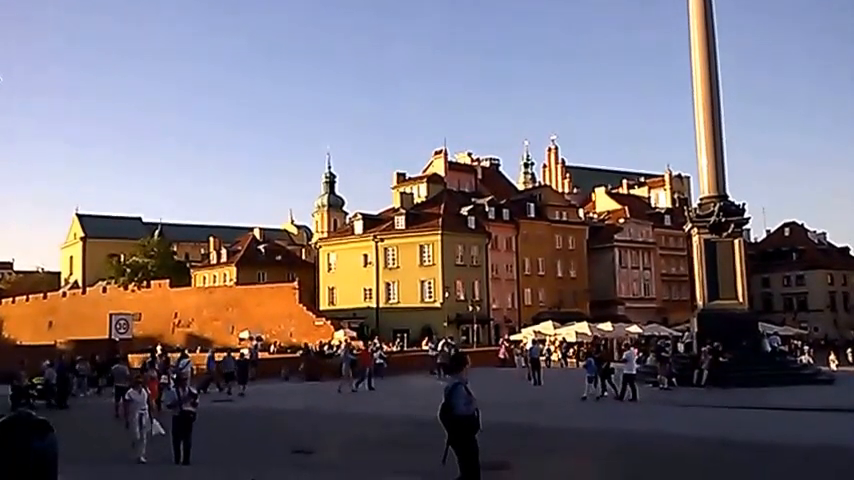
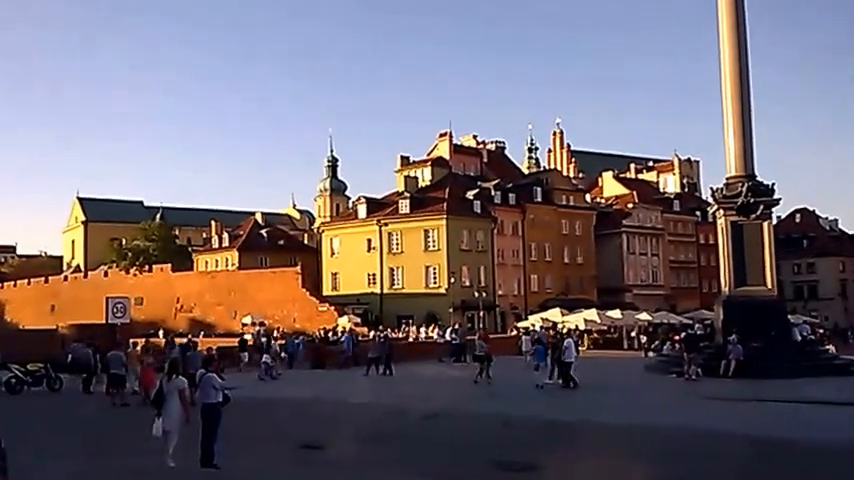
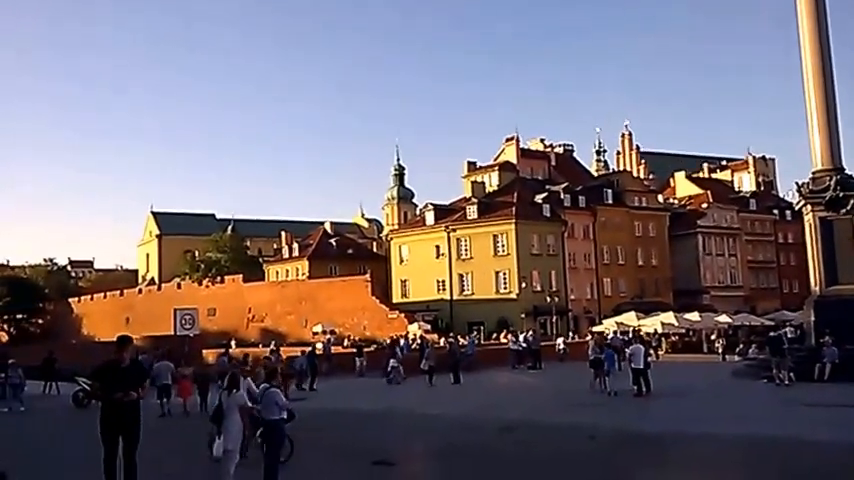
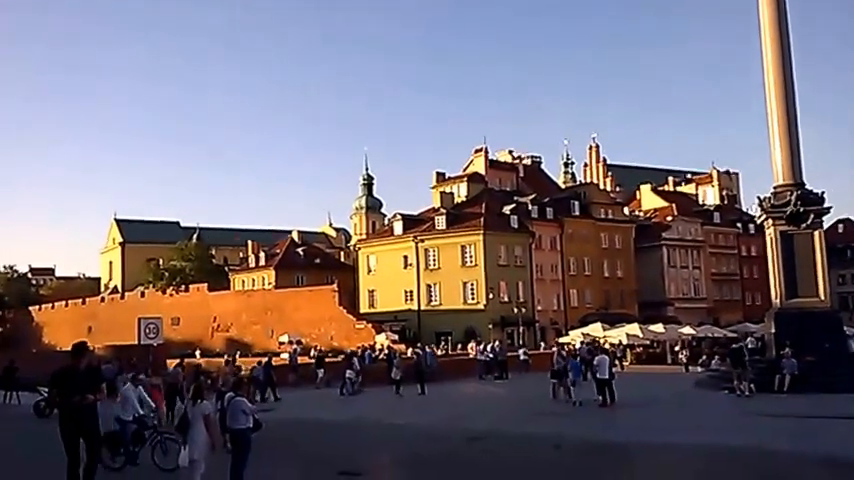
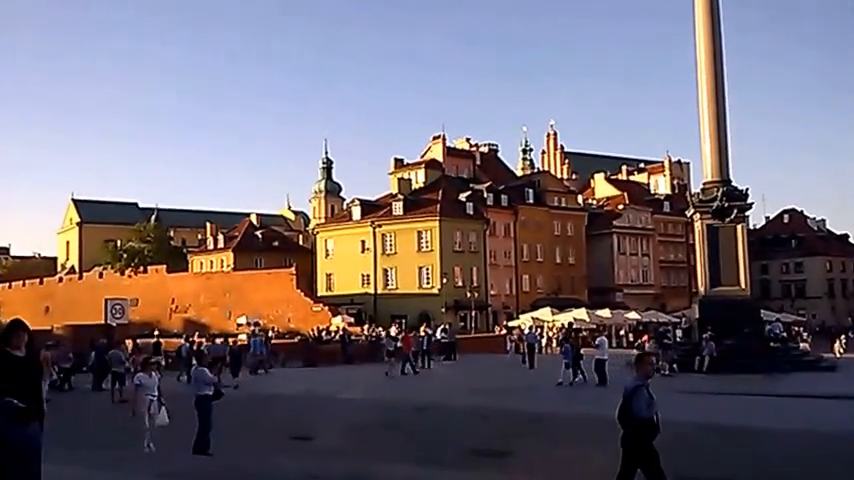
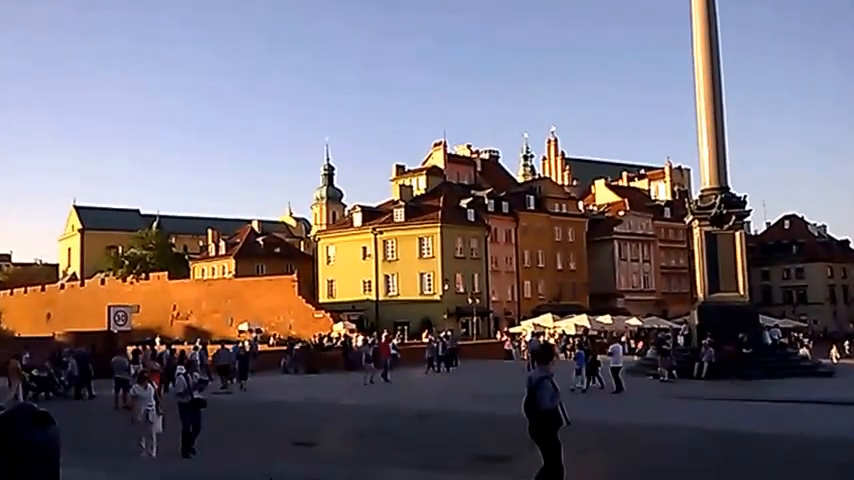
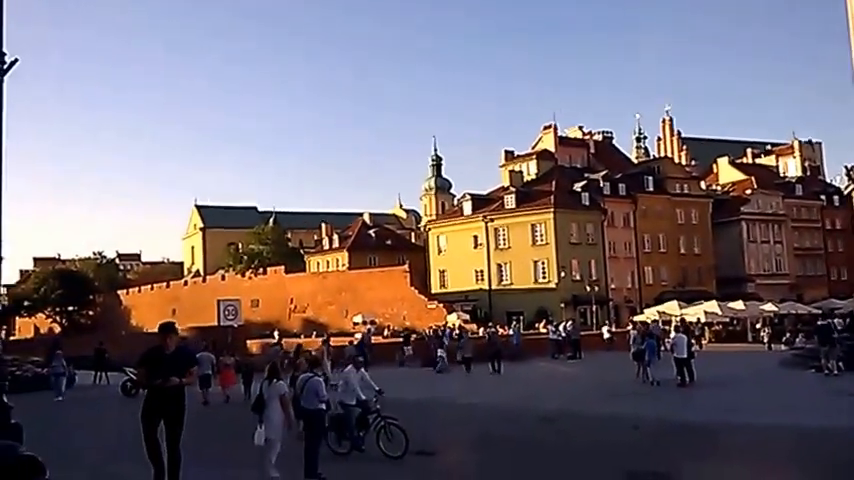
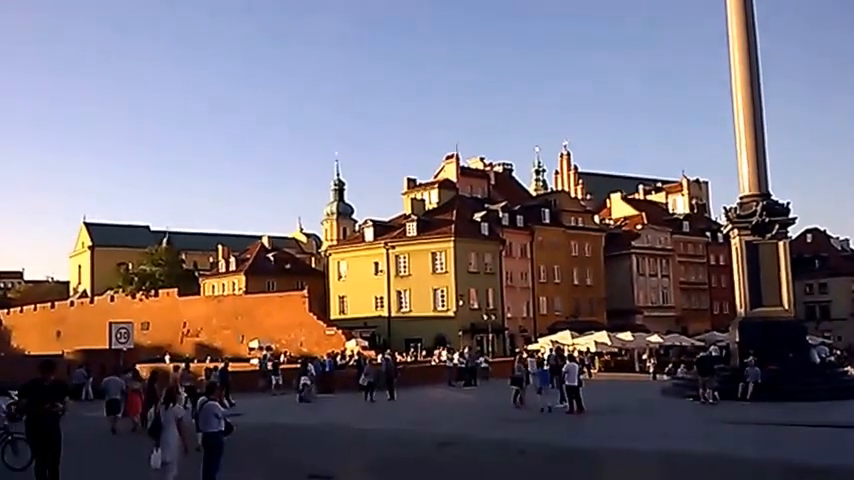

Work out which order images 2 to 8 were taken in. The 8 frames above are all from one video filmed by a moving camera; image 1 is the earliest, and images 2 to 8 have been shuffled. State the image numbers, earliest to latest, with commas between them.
6, 5, 2, 8, 4, 3, 7
